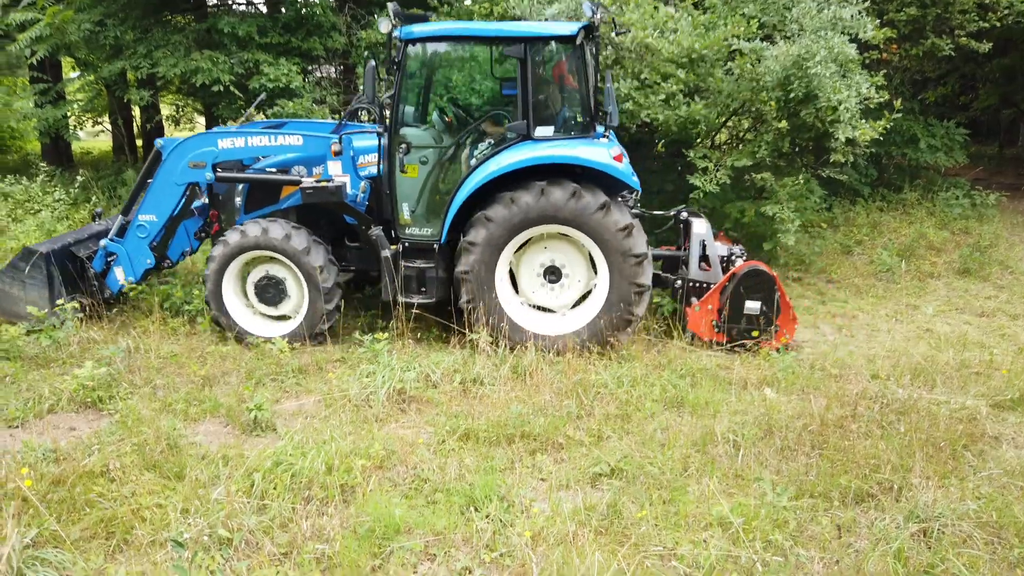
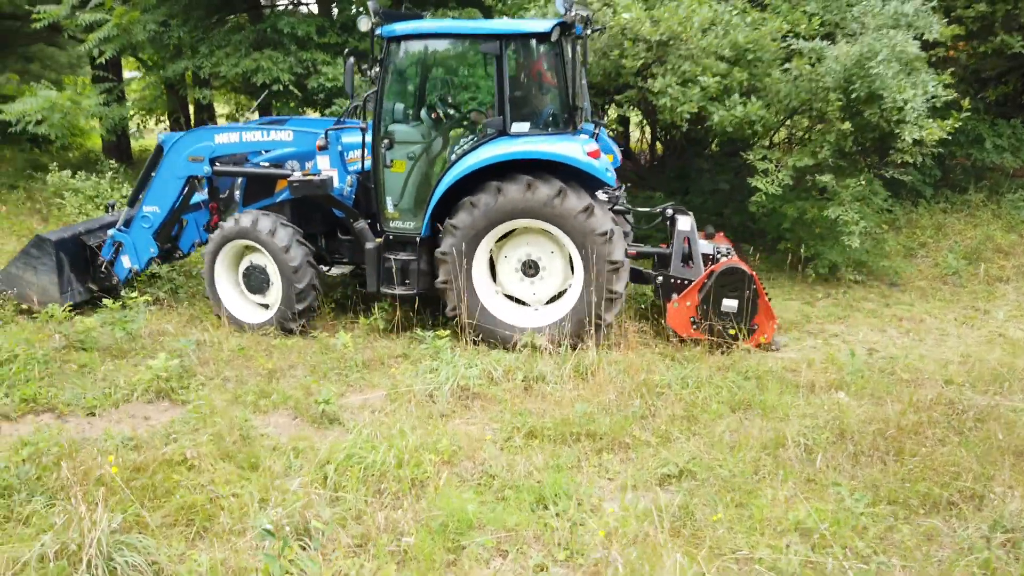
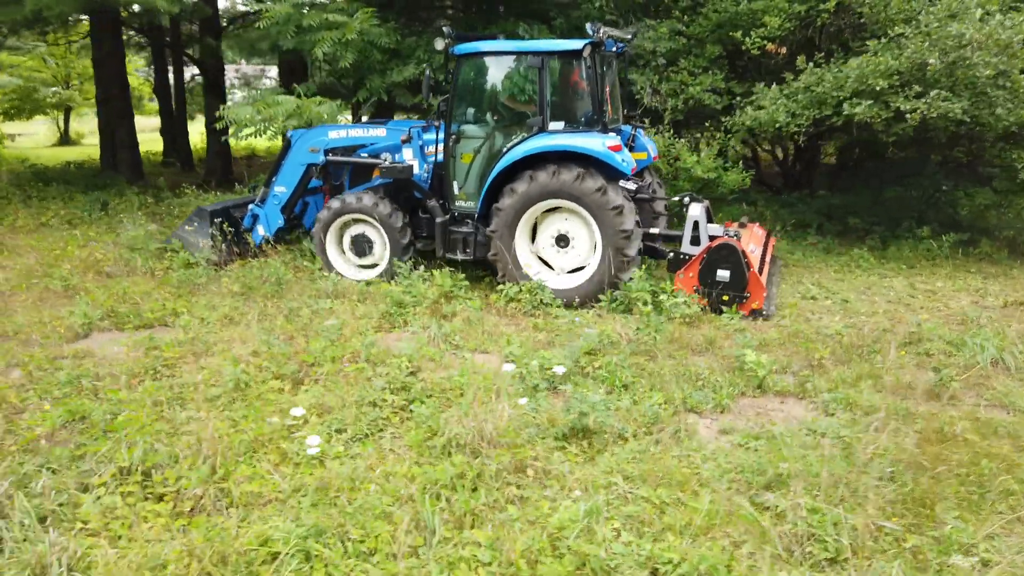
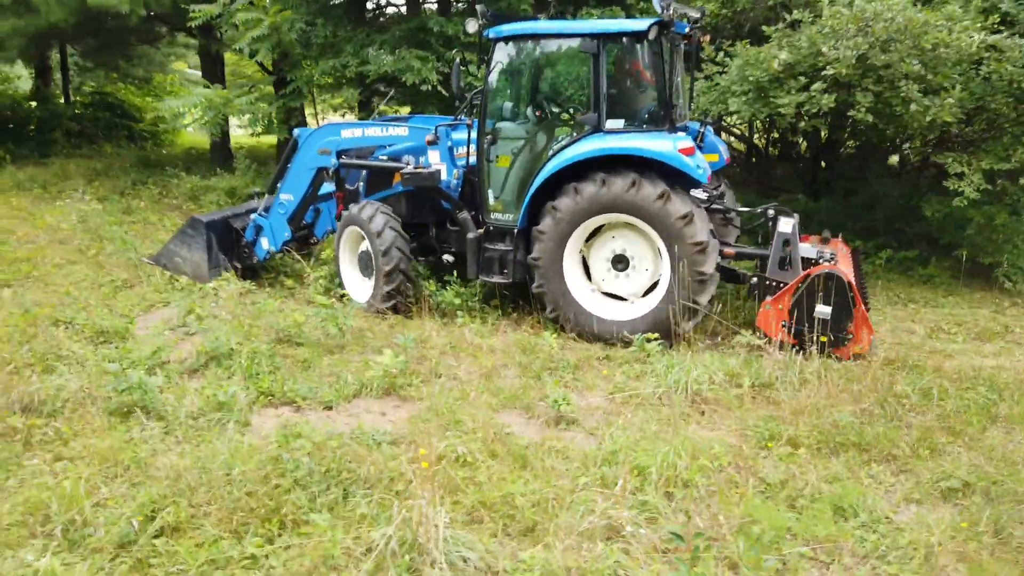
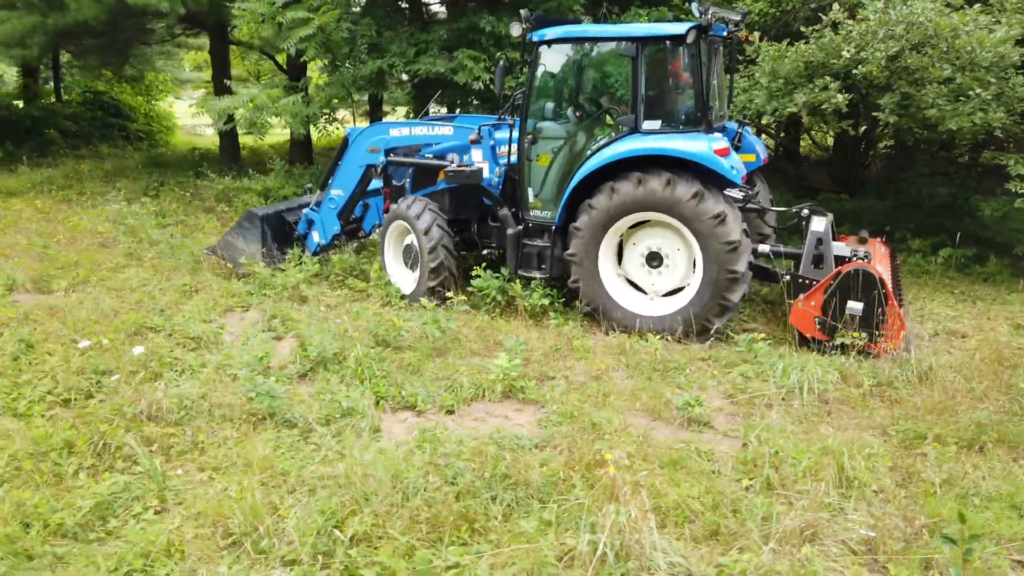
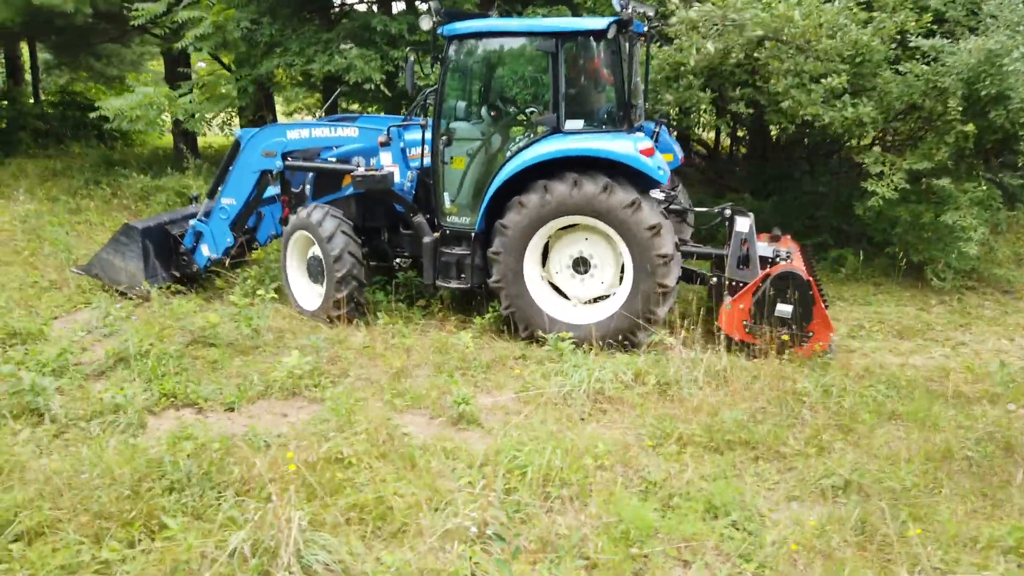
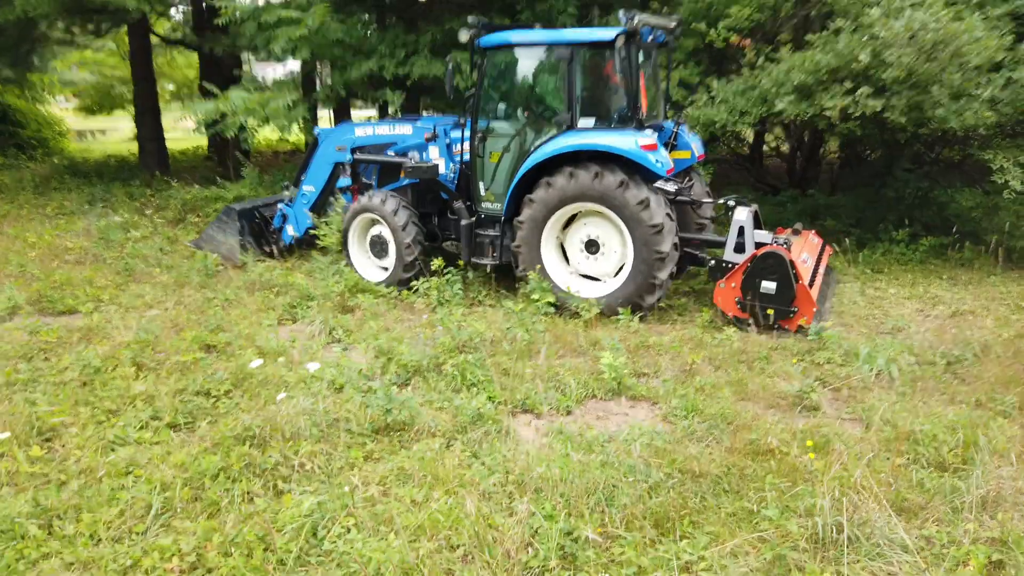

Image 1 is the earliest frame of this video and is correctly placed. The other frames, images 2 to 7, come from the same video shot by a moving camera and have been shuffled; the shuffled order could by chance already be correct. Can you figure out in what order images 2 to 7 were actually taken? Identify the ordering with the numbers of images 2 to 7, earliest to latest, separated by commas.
2, 6, 4, 5, 7, 3
